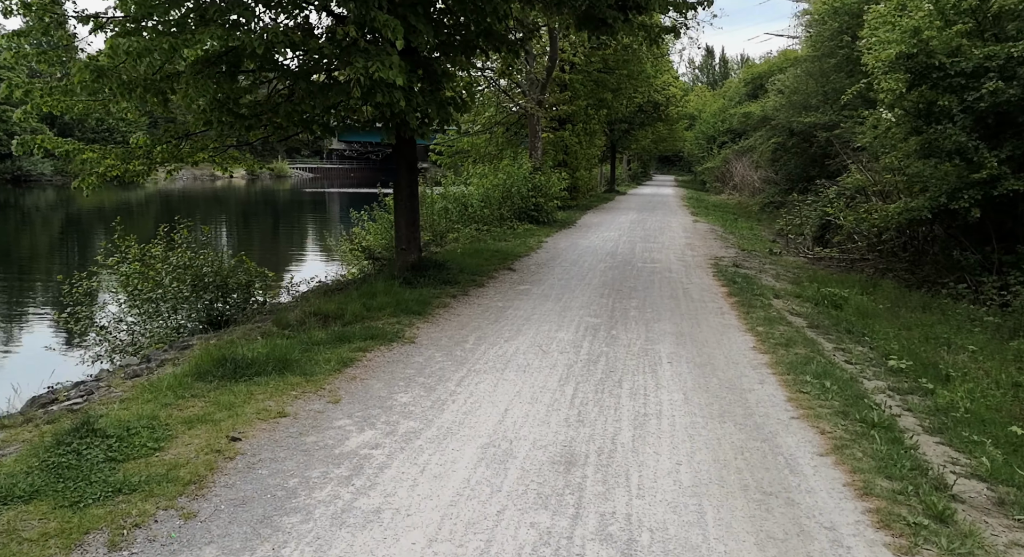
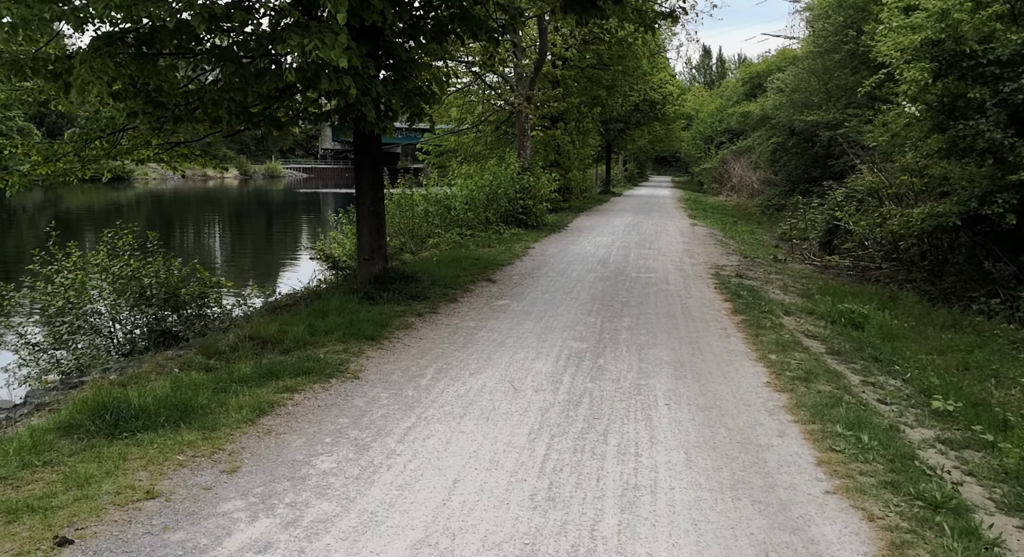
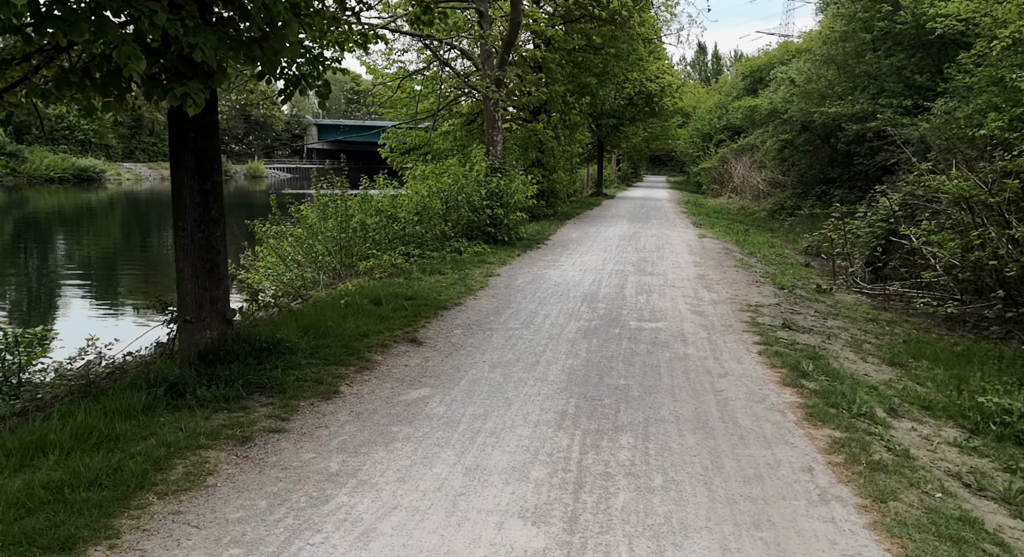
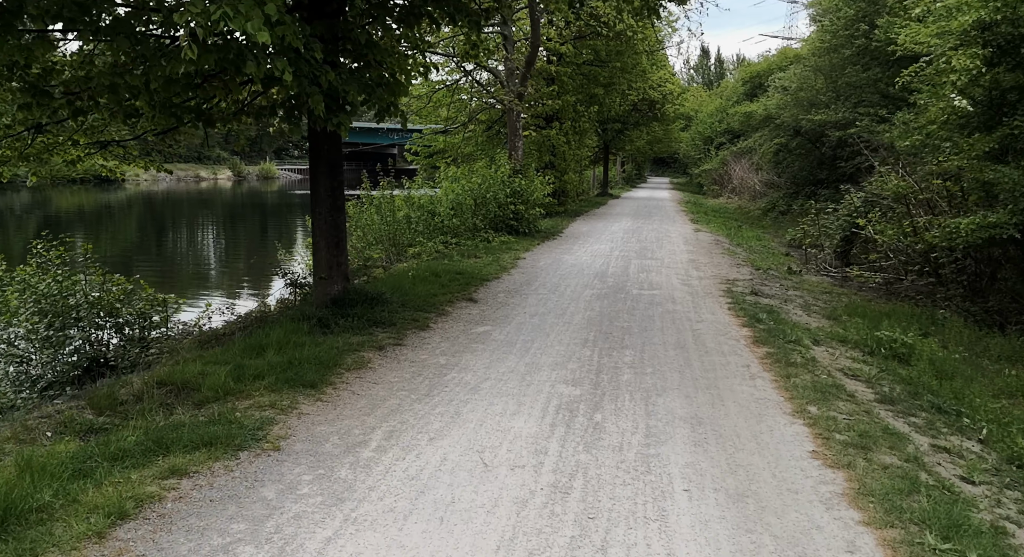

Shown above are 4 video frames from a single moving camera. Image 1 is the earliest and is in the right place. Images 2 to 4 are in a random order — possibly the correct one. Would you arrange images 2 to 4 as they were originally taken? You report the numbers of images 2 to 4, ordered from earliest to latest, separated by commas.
2, 4, 3
